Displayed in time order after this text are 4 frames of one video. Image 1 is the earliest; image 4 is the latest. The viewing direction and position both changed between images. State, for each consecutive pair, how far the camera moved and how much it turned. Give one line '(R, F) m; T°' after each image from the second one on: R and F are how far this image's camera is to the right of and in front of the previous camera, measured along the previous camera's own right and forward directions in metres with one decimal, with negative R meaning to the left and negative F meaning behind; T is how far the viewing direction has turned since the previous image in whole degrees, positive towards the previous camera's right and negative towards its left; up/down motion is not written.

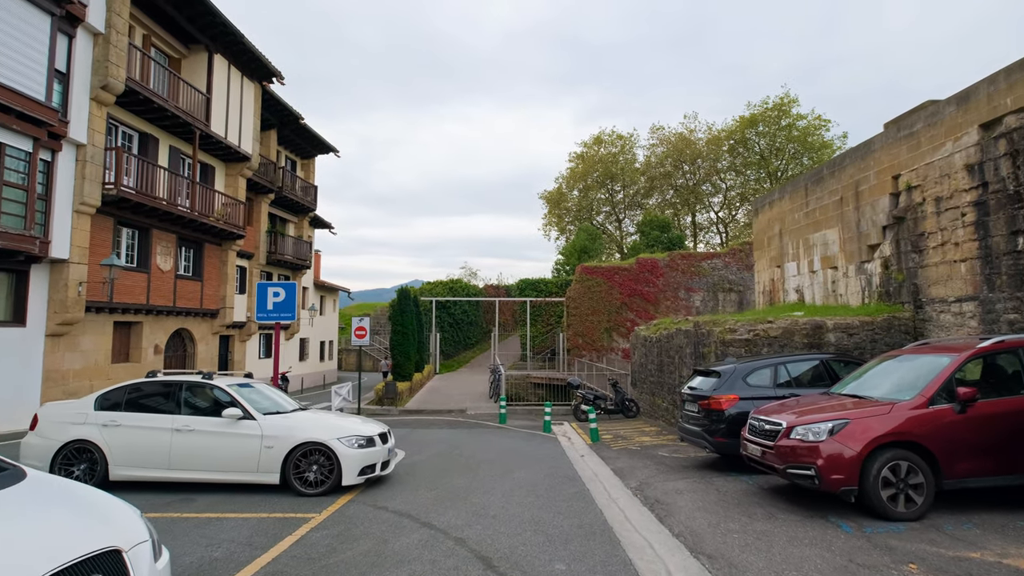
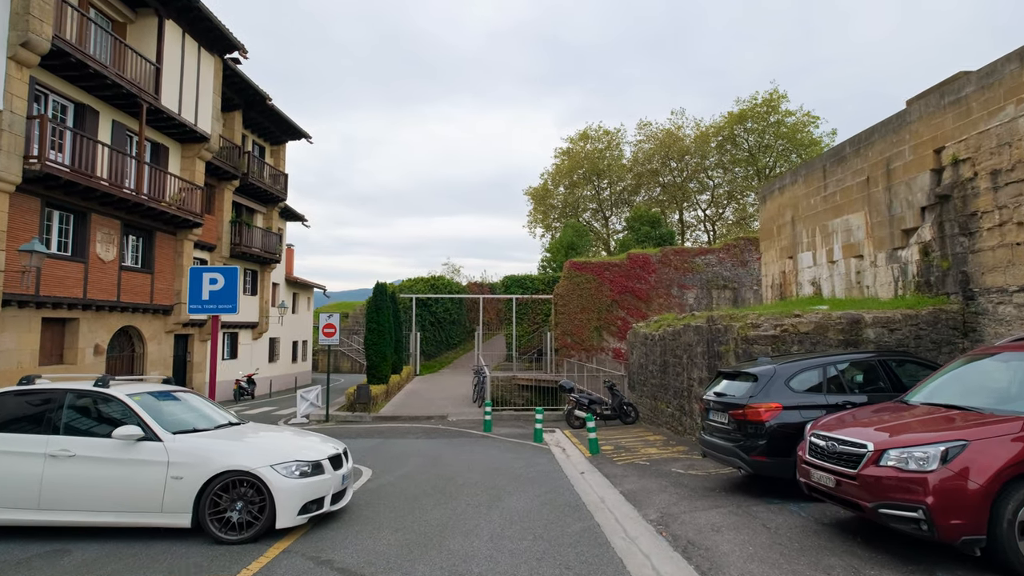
(-0.1, +1.6) m; +2°
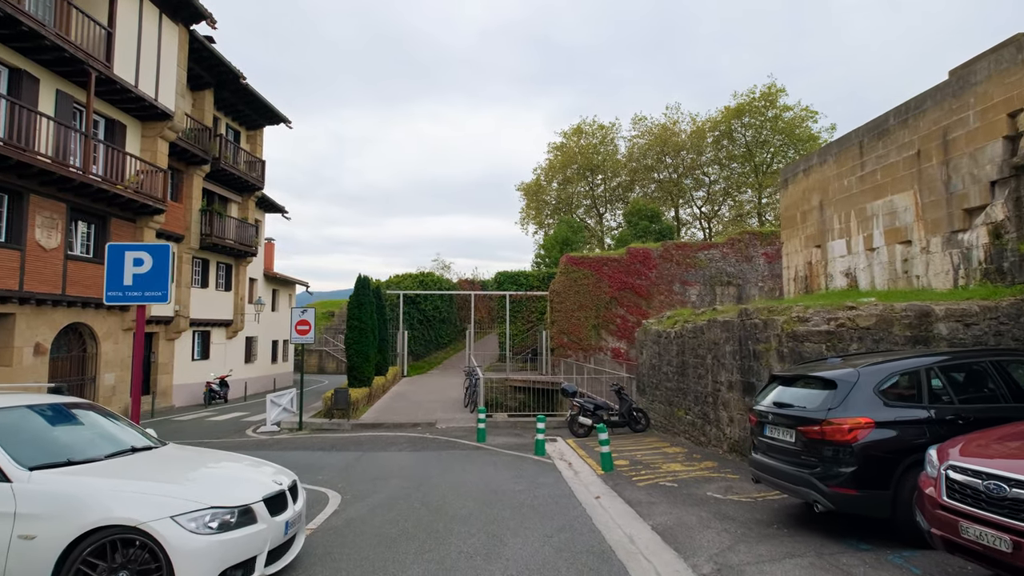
(-0.1, +1.5) m; +1°
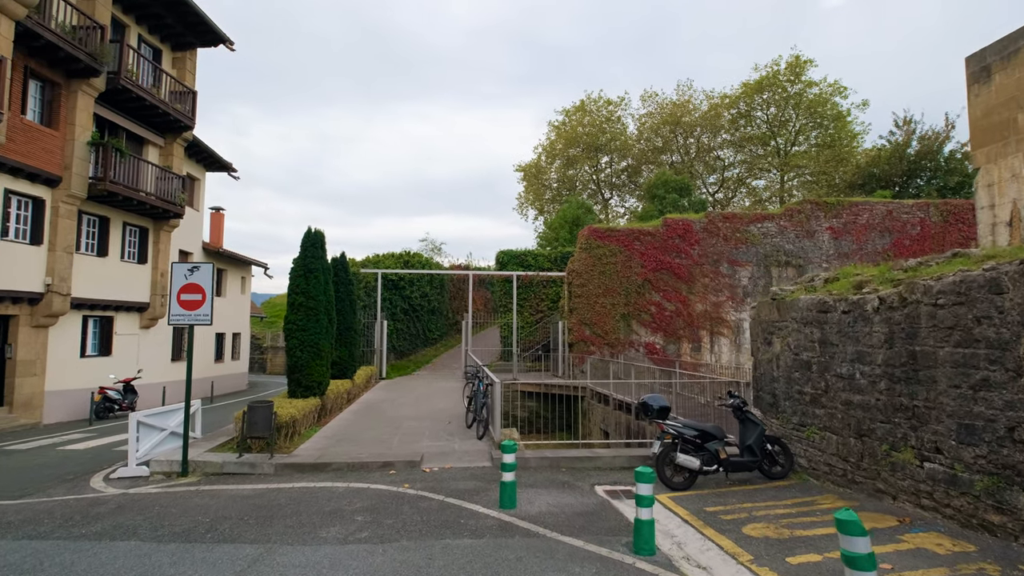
(-0.8, +5.5) m; +1°
